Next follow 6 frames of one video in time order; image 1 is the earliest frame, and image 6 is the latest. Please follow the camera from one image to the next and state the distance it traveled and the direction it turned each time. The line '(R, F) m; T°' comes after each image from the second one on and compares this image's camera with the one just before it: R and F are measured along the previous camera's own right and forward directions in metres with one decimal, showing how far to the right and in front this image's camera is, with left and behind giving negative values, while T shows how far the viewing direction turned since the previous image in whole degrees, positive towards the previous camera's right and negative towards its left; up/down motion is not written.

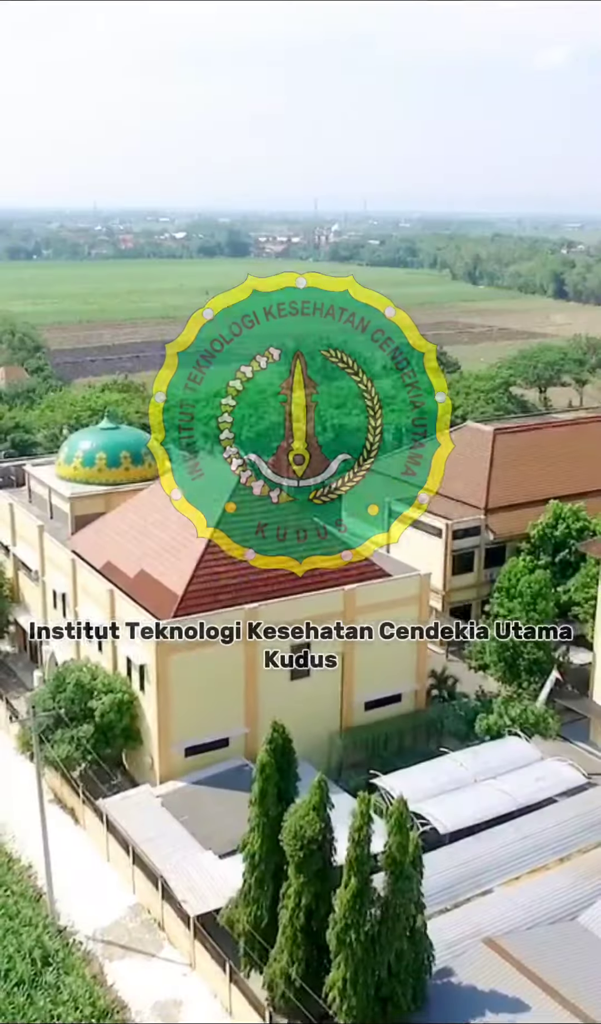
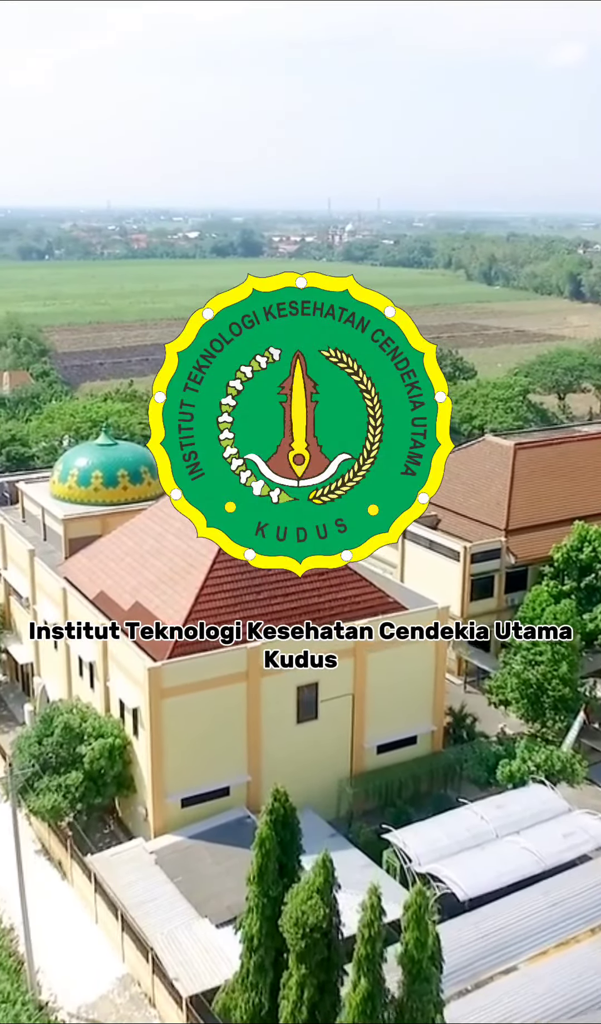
(+0.1, +2.0) m; -1°
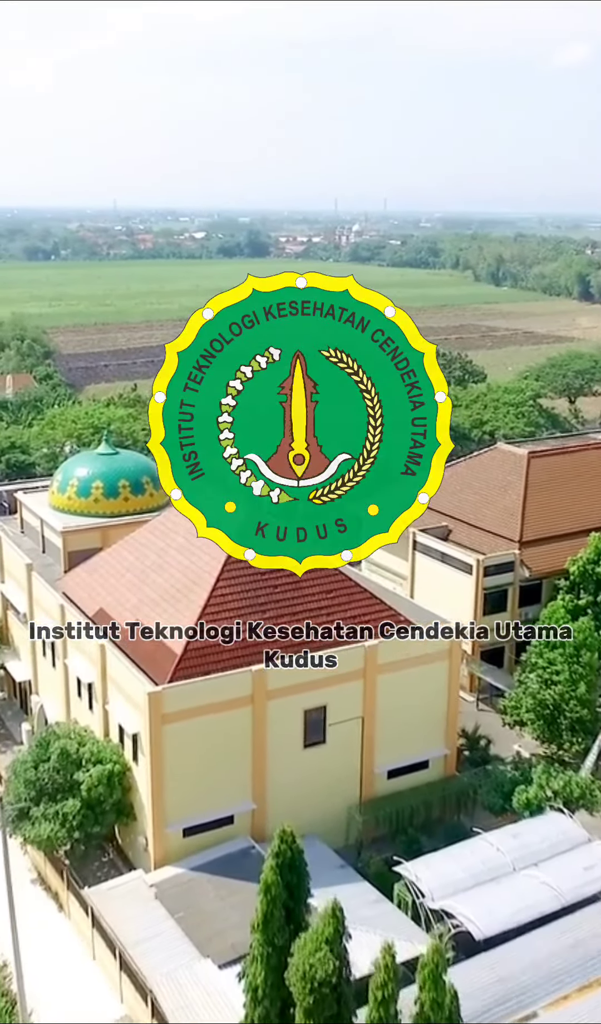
(0.0, +1.0) m; 0°
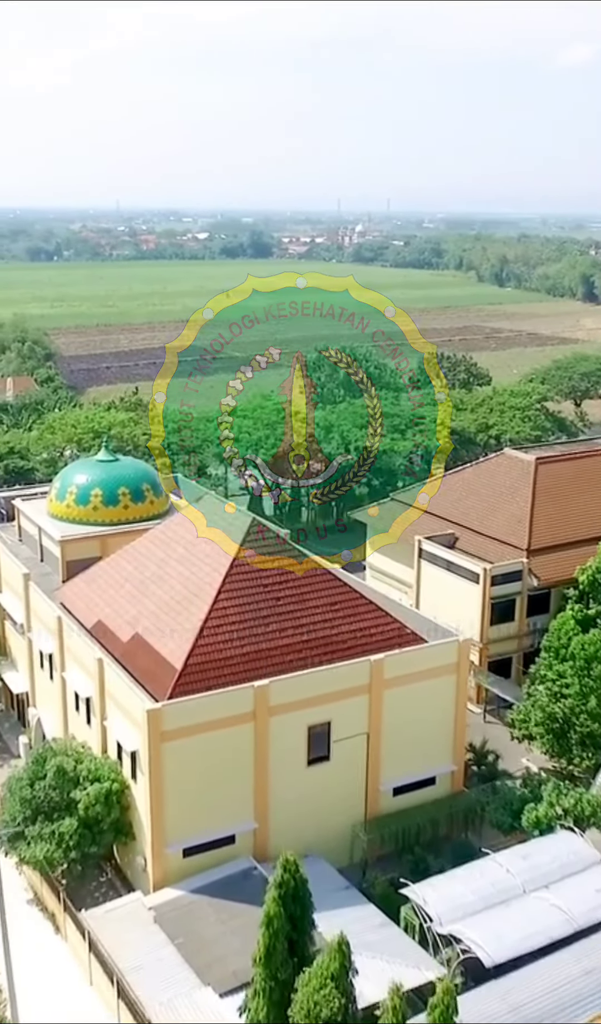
(0.0, +0.6) m; 0°
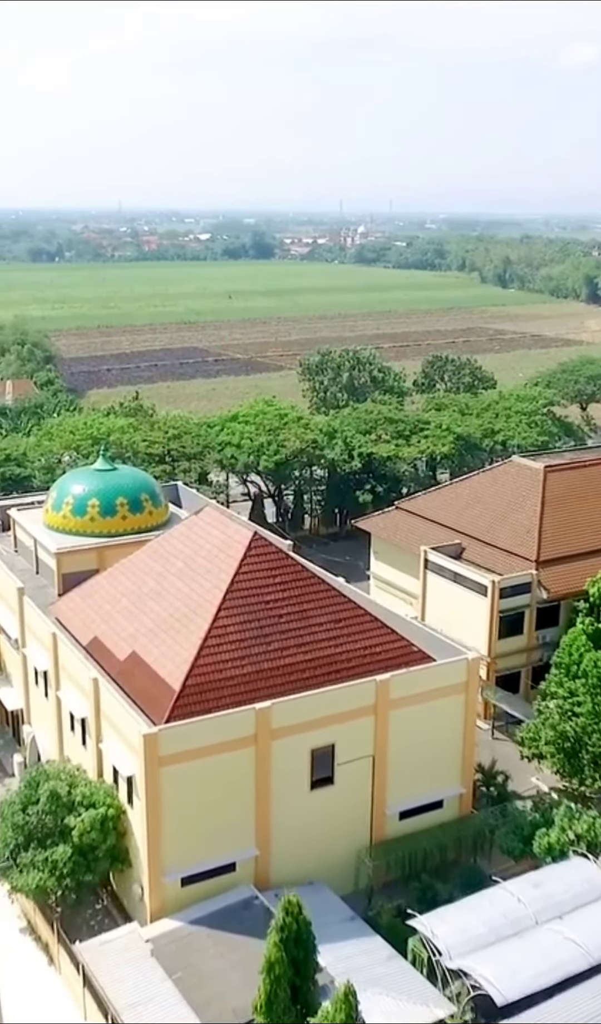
(0.0, +0.8) m; 0°
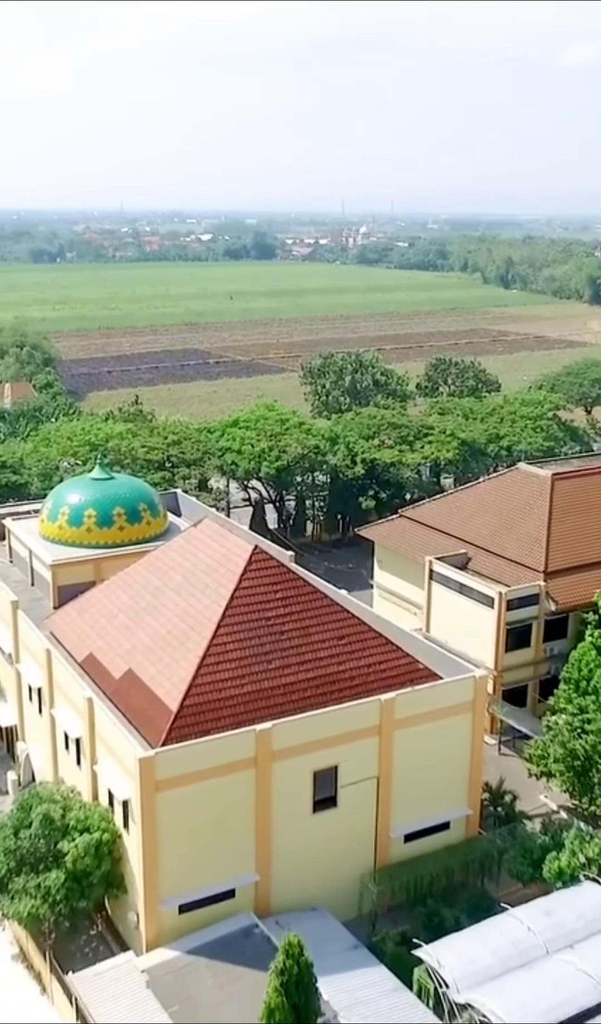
(0.0, +0.7) m; 0°
